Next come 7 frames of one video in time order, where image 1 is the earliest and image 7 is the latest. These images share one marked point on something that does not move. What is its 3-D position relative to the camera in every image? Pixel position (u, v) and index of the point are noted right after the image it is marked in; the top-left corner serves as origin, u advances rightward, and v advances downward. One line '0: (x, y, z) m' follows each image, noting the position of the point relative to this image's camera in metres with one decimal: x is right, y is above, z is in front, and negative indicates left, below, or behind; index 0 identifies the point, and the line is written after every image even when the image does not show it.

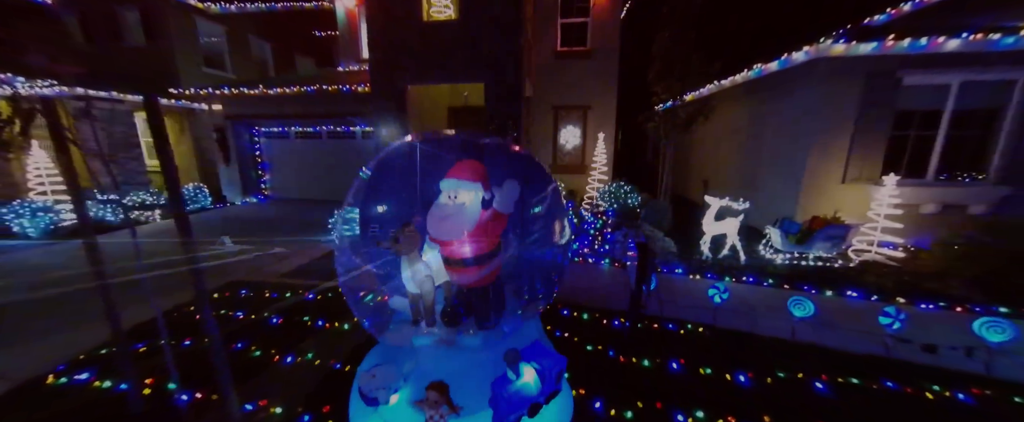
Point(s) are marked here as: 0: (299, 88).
0: (-4.6, +2.5, +6.4) m
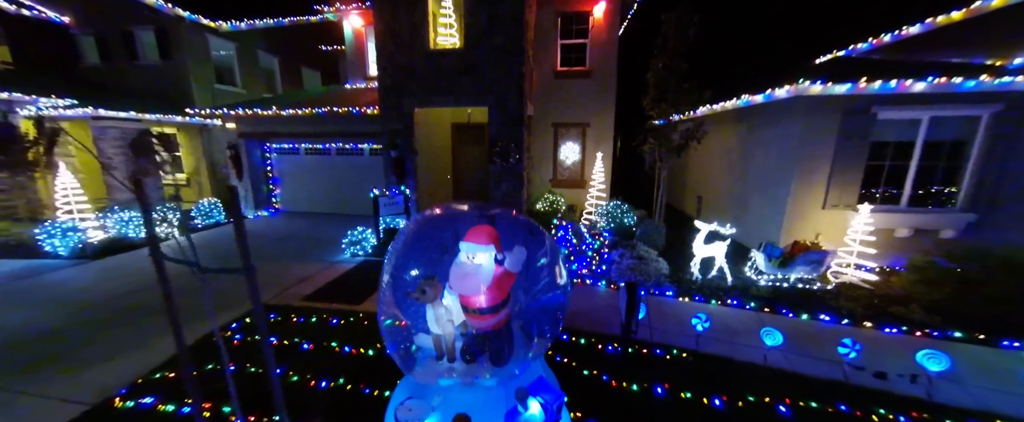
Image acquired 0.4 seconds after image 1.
0: (-4.6, +2.2, +6.7) m
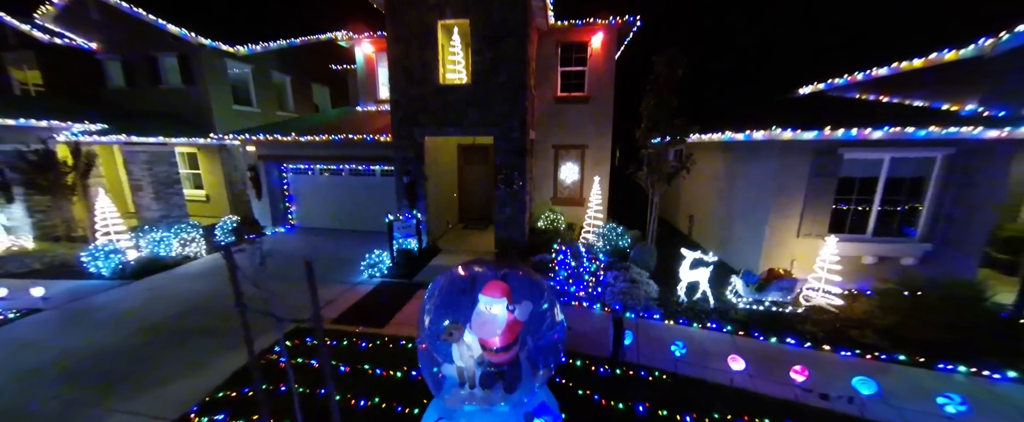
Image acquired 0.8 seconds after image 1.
0: (-4.5, +1.7, +7.2) m
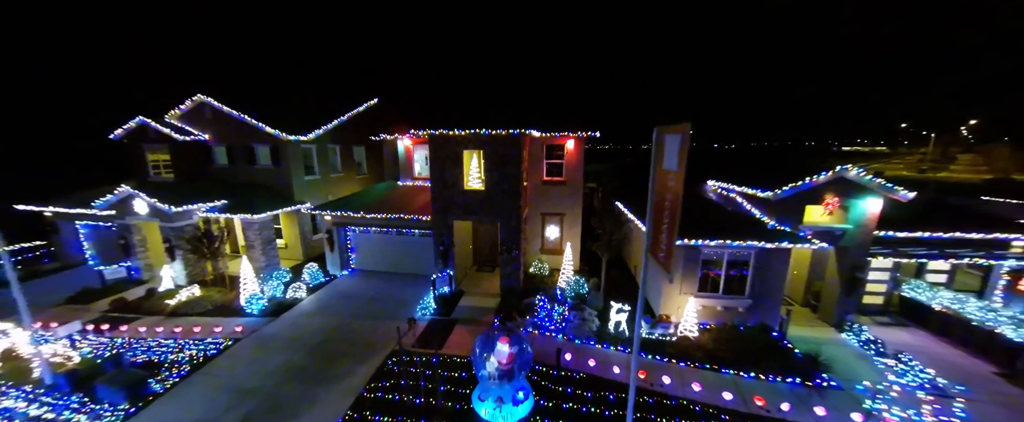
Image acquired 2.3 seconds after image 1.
0: (-4.5, -0.1, +10.4) m
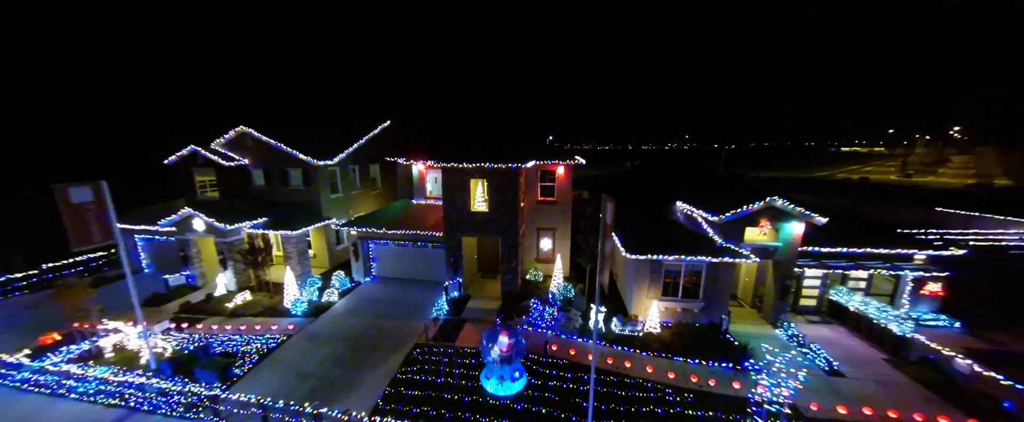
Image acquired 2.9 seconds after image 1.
0: (-4.5, -0.8, +12.3) m
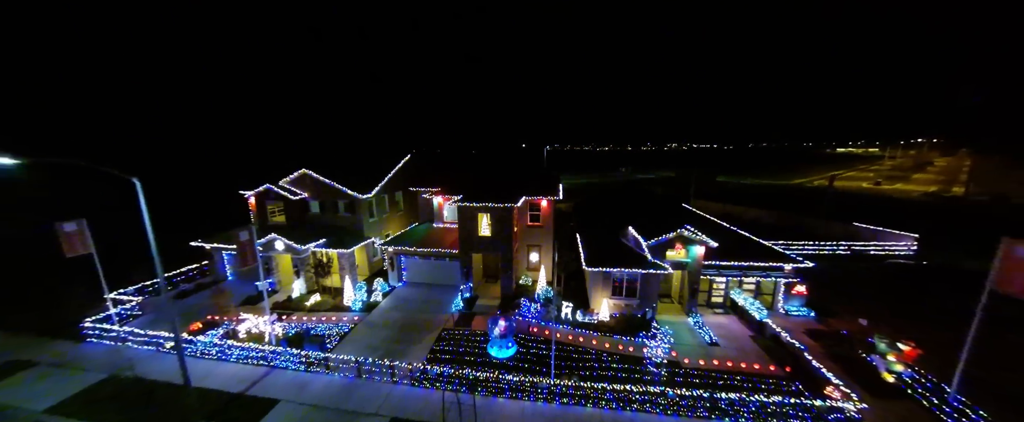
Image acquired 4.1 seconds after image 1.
0: (-4.7, -2.0, +16.6) m
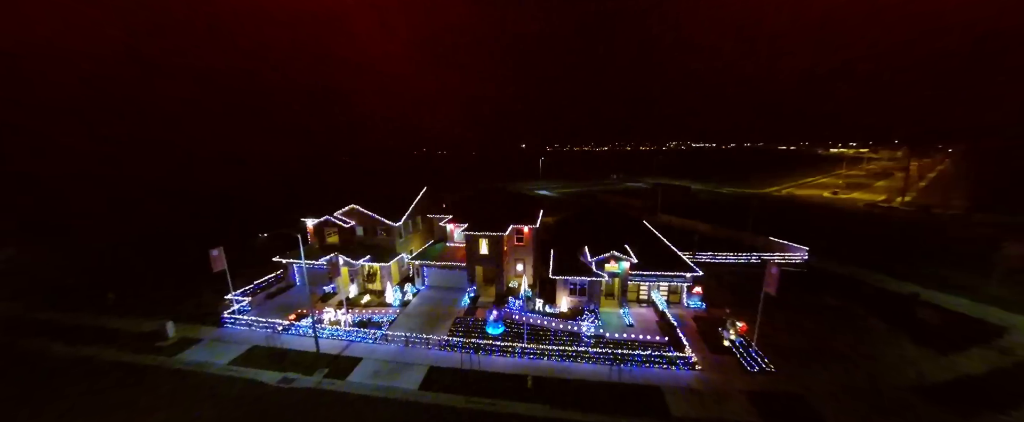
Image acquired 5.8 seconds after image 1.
0: (-5.4, -3.9, +23.3) m
